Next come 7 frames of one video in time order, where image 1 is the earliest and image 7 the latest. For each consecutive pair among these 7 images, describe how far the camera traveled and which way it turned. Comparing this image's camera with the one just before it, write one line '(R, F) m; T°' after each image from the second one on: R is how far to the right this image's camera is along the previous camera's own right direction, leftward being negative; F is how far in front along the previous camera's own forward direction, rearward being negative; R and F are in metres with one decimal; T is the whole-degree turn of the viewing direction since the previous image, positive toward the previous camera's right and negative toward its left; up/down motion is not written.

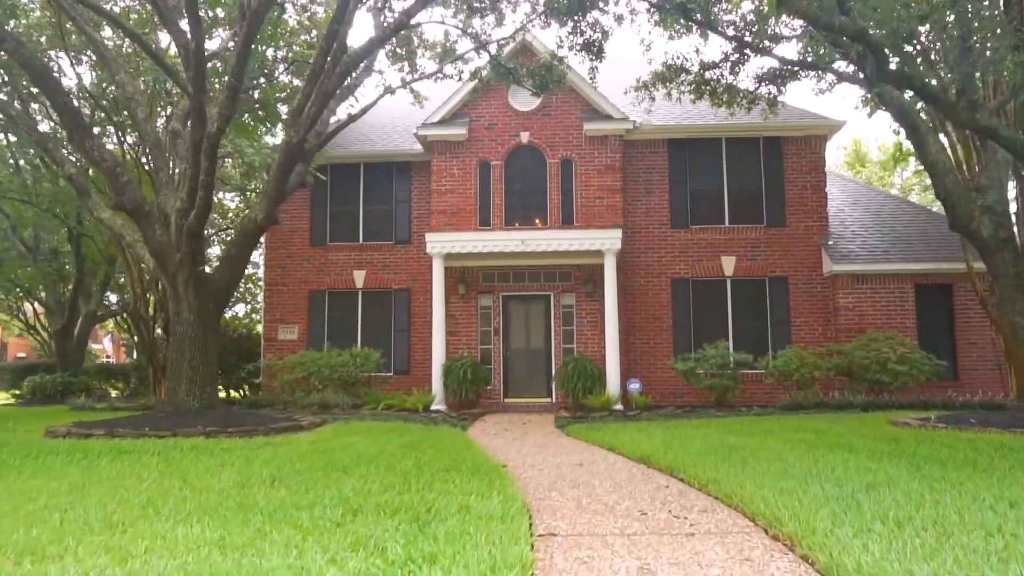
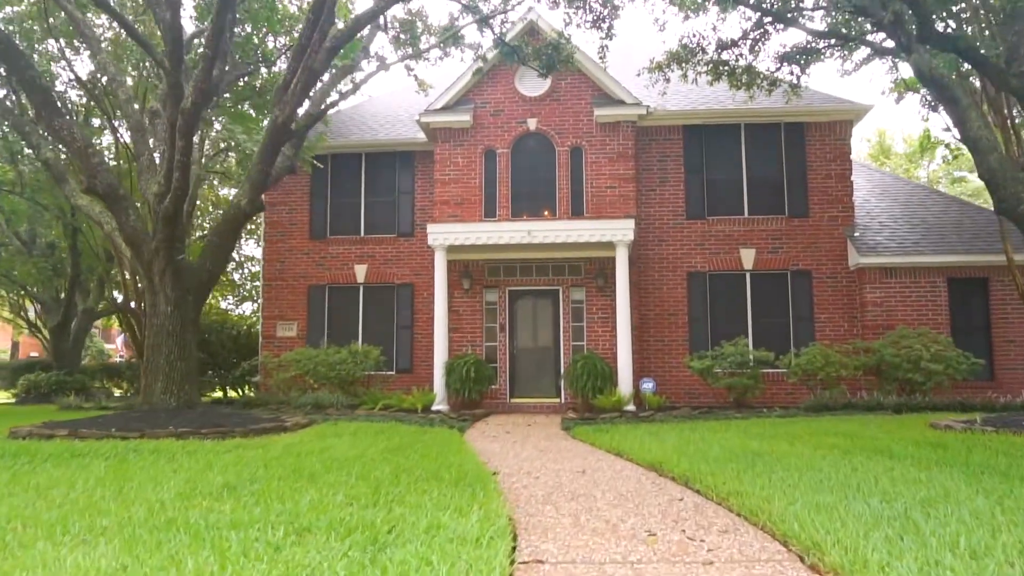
(+0.2, +0.8) m; -1°
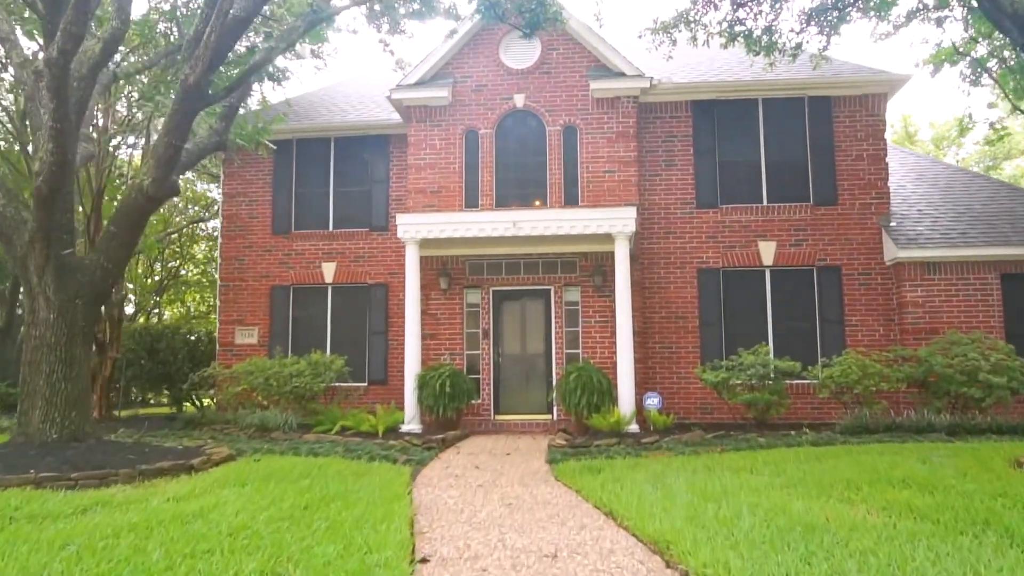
(+0.3, +1.9) m; 0°
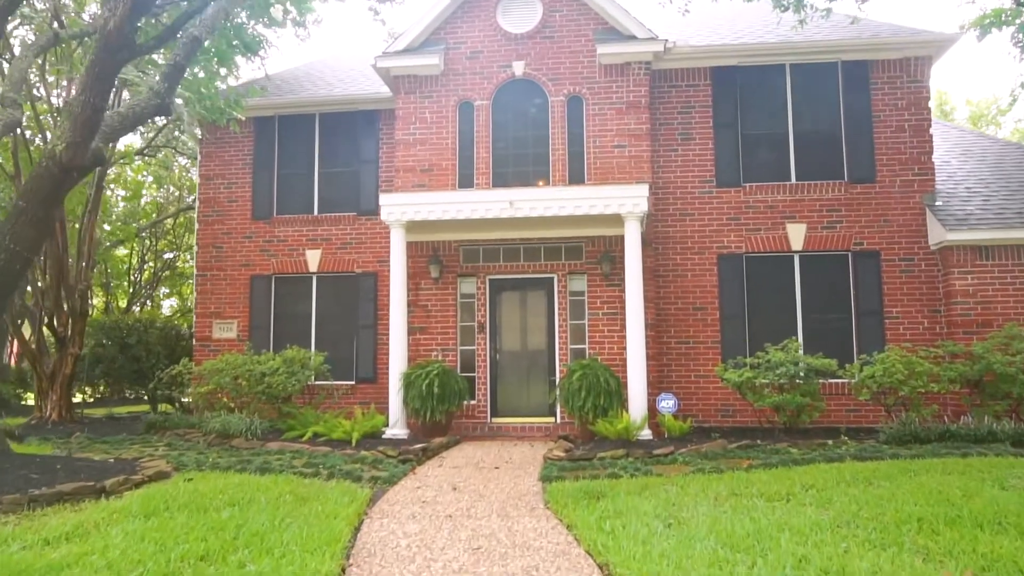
(+0.3, +1.3) m; -1°
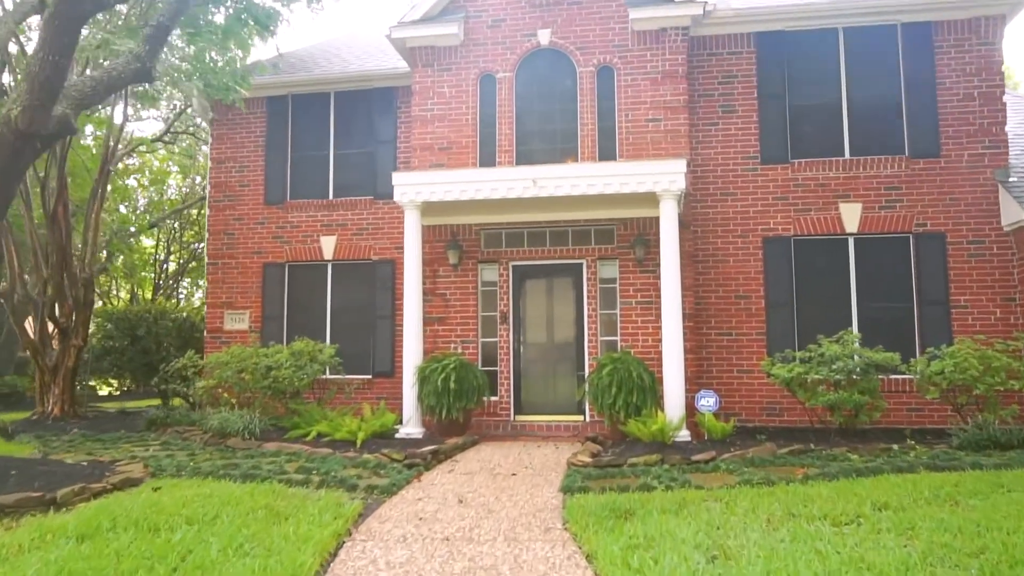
(+0.1, +0.9) m; -3°
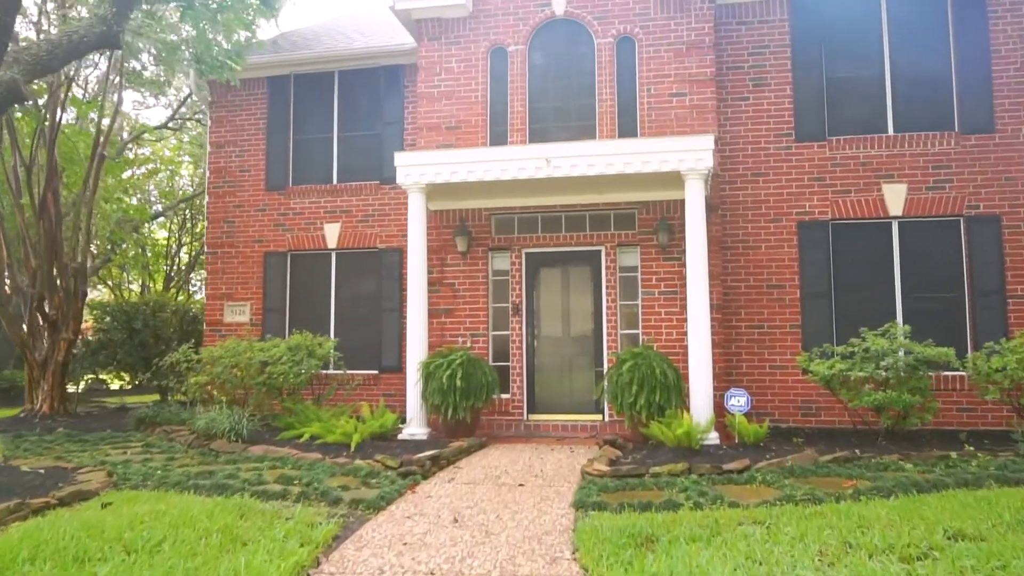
(+0.1, +0.7) m; -2°
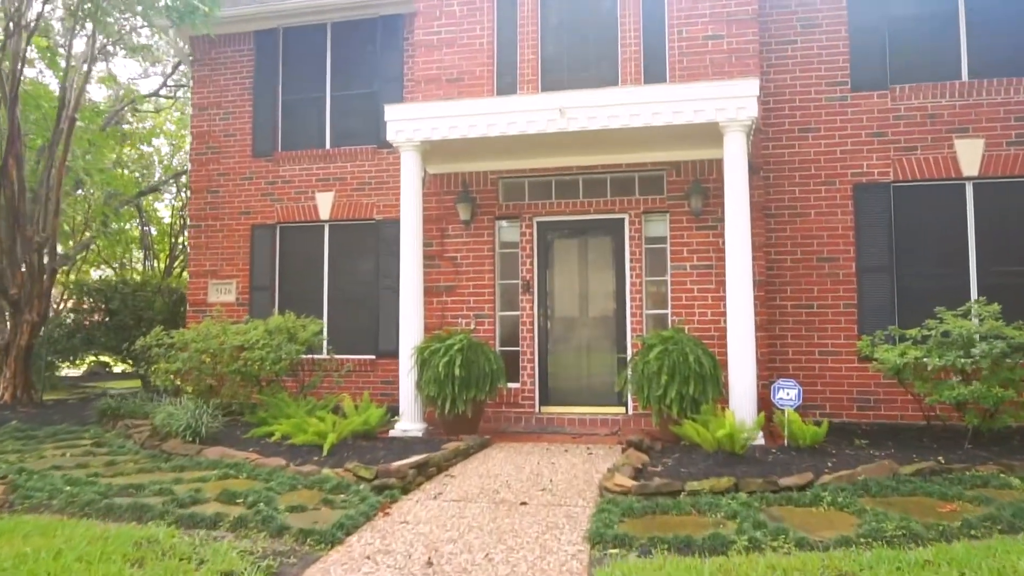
(+0.1, +1.2) m; -2°
